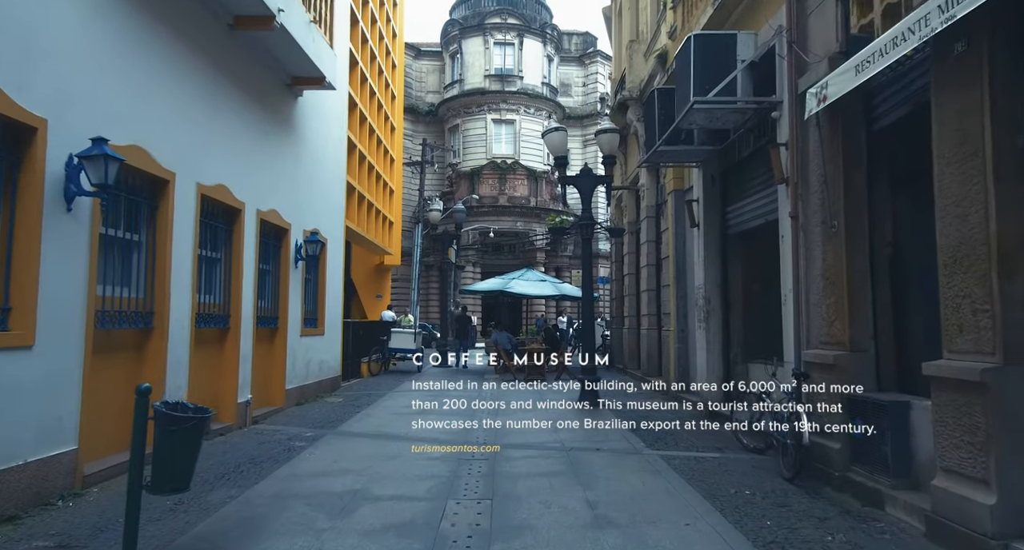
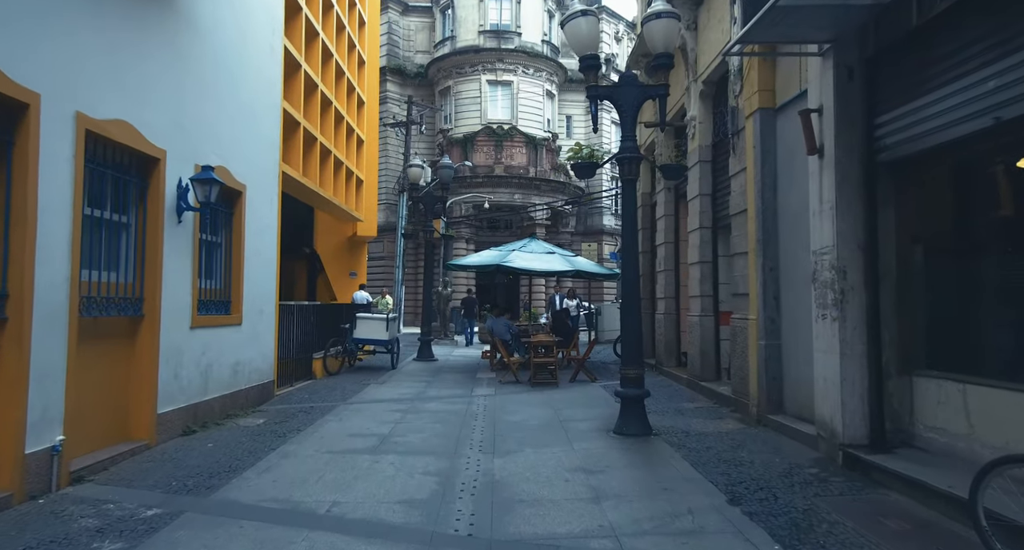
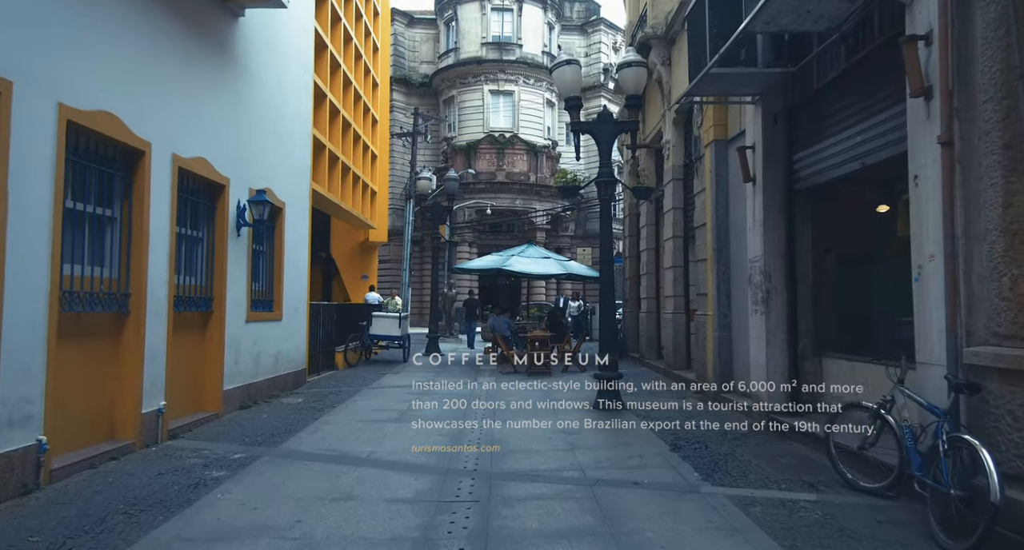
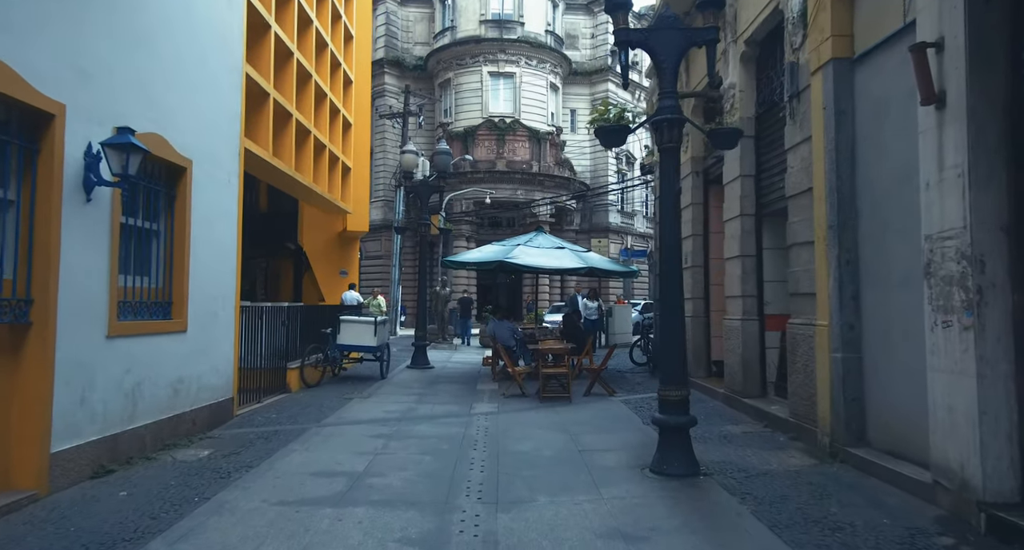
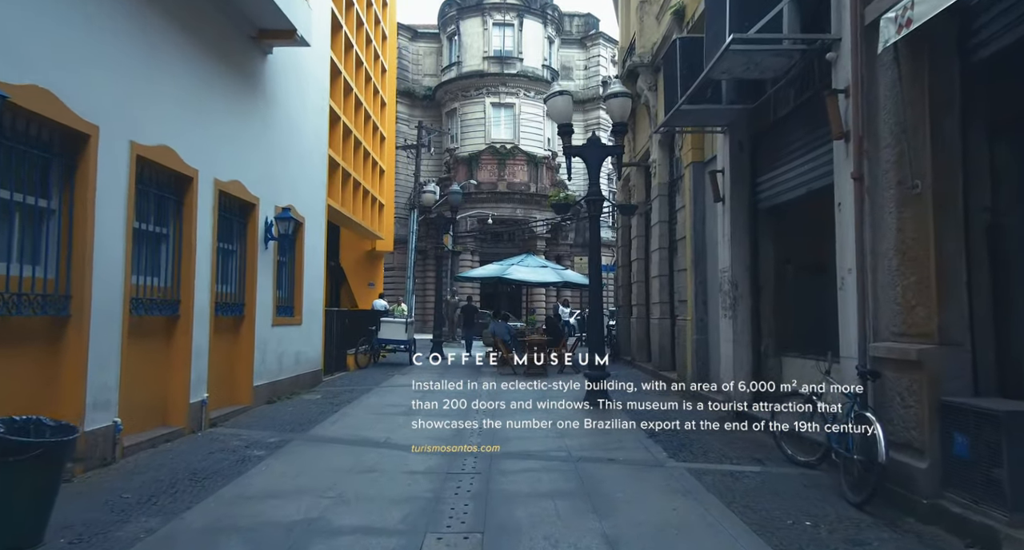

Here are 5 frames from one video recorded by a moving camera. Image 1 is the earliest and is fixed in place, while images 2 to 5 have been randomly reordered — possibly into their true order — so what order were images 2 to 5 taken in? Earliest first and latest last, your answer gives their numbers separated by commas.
5, 3, 2, 4
